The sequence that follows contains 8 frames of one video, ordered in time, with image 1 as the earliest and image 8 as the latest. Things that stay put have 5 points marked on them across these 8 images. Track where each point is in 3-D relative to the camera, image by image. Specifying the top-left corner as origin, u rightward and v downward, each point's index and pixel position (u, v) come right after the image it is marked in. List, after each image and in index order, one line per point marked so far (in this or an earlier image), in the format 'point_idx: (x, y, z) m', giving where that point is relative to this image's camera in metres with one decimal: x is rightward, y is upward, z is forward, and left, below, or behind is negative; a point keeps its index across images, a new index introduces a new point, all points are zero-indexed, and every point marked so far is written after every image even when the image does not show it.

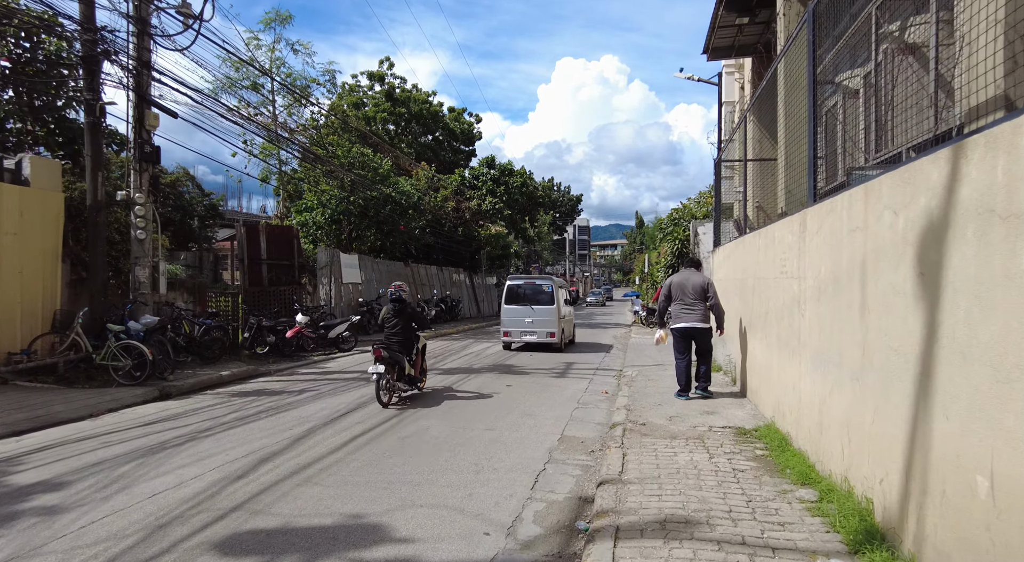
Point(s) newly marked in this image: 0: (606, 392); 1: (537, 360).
0: (+1.3, -1.5, +9.4) m
1: (+0.5, -1.6, +13.7) m
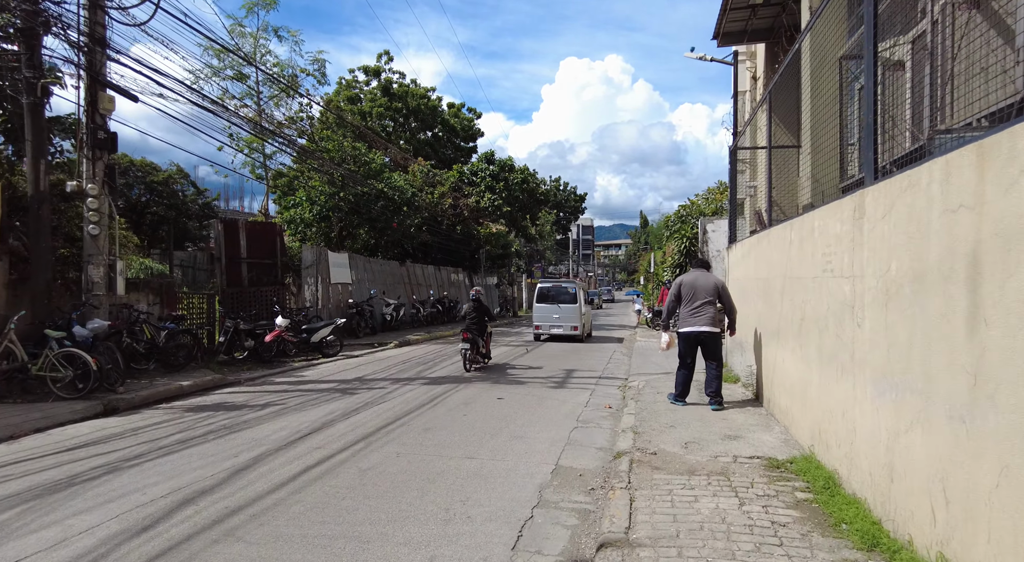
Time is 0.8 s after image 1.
0: (+1.2, -1.5, +8.3) m
1: (+0.4, -1.6, +12.6) m
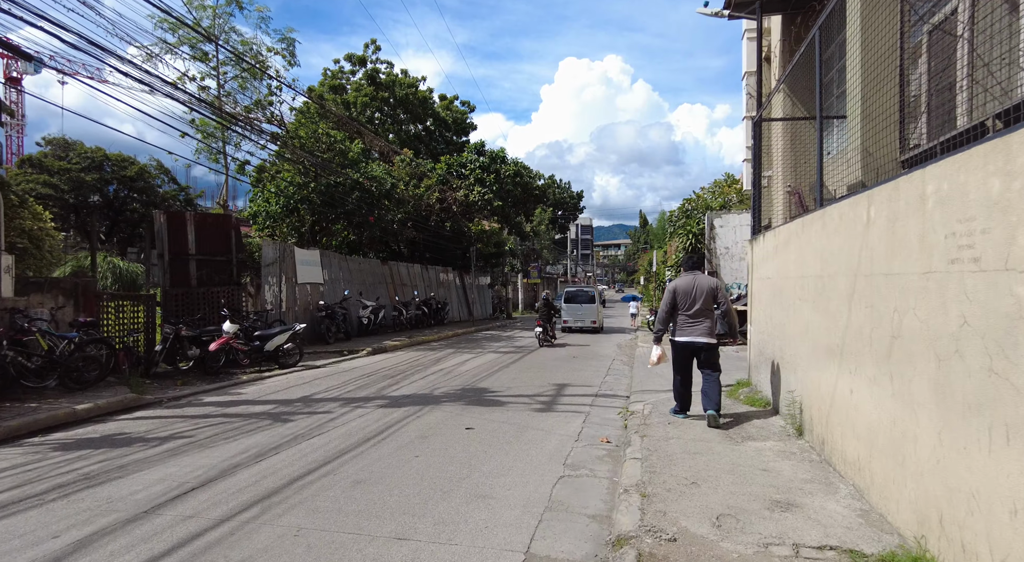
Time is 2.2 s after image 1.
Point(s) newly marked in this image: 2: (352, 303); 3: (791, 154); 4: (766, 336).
0: (+0.9, -1.5, +6.5) m
1: (+0.1, -1.6, +10.7) m
2: (-4.5, -0.6, +19.3) m
3: (+3.9, +1.8, +9.6) m
4: (+2.8, -0.6, +7.7) m
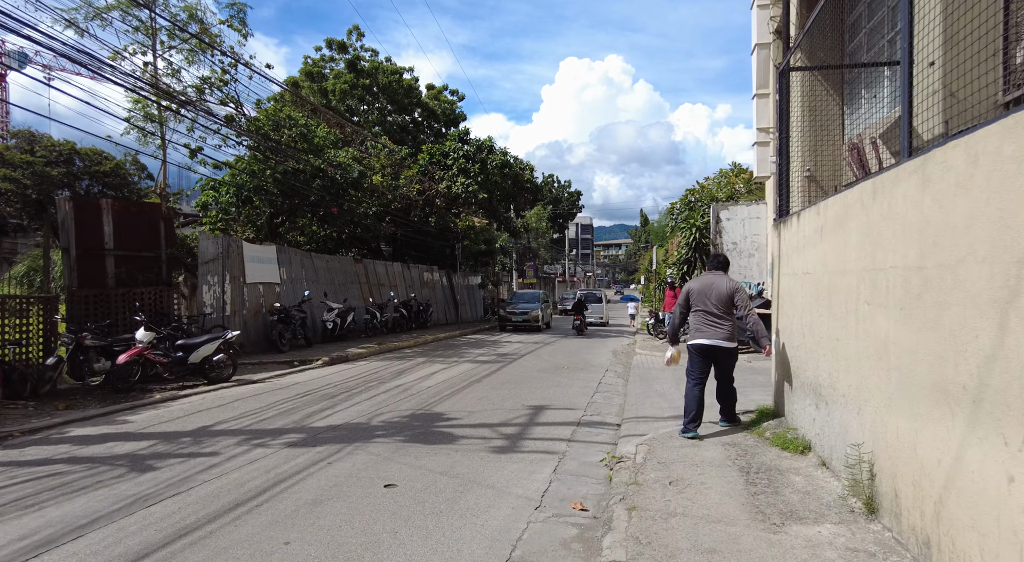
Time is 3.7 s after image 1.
0: (+0.4, -1.5, +4.5) m
1: (-0.3, -1.6, +8.7) m
2: (-4.9, -0.6, +17.3) m
3: (+3.4, +1.8, +7.6) m
4: (+2.4, -0.6, +5.7) m
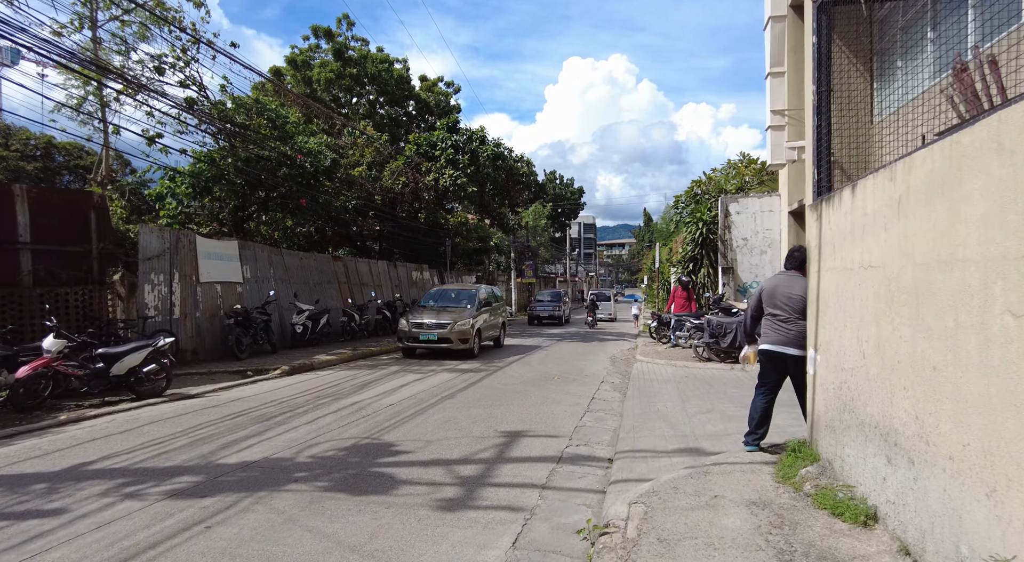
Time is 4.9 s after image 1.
0: (+0.1, -1.5, +2.9) m
1: (-0.6, -1.6, +7.2) m
2: (-5.2, -0.6, +15.7) m
3: (+3.1, +1.8, +6.0) m
4: (+2.0, -0.6, +4.1) m
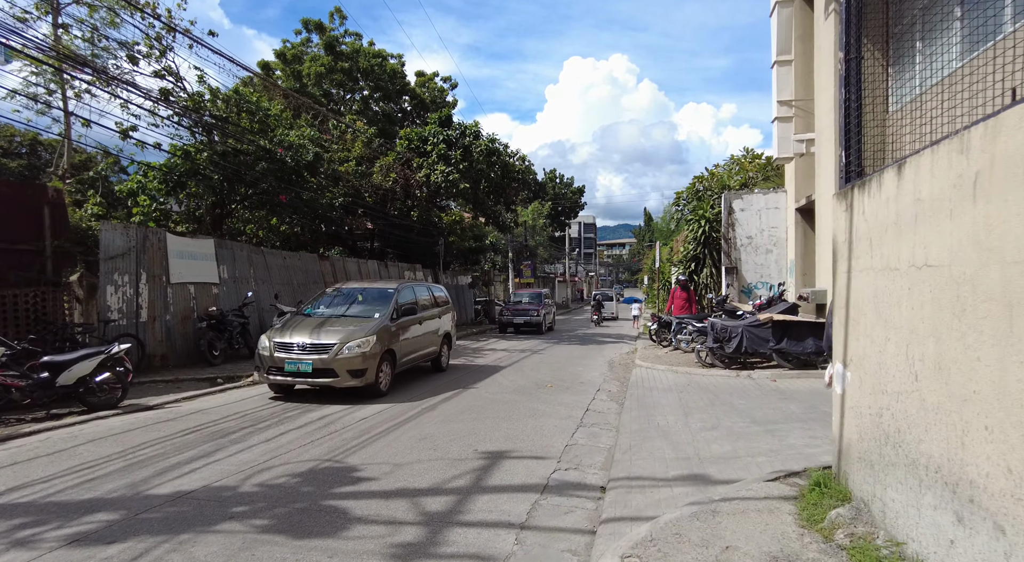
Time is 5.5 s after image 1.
0: (-0.1, -1.5, +2.1) m
1: (-0.8, -1.6, +6.3) m
2: (-5.4, -0.6, +14.9) m
3: (+2.9, +1.8, +5.2) m
4: (+1.9, -0.6, +3.3) m
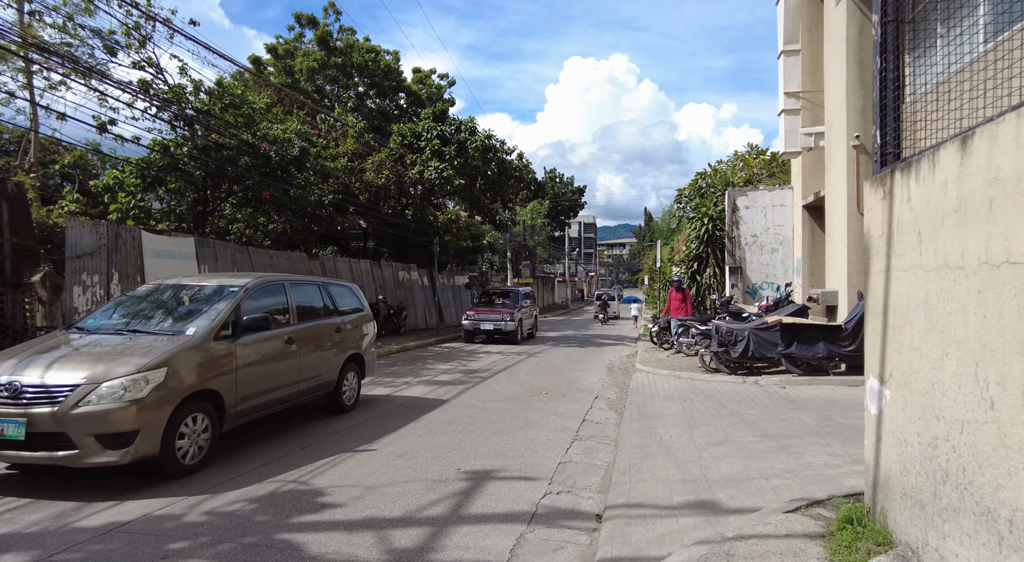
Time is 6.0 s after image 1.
0: (-0.2, -1.5, +1.5) m
1: (-0.9, -1.6, +5.7) m
2: (-5.5, -0.6, +14.3) m
3: (+2.8, +1.8, +4.5) m
4: (+1.7, -0.6, +2.6) m
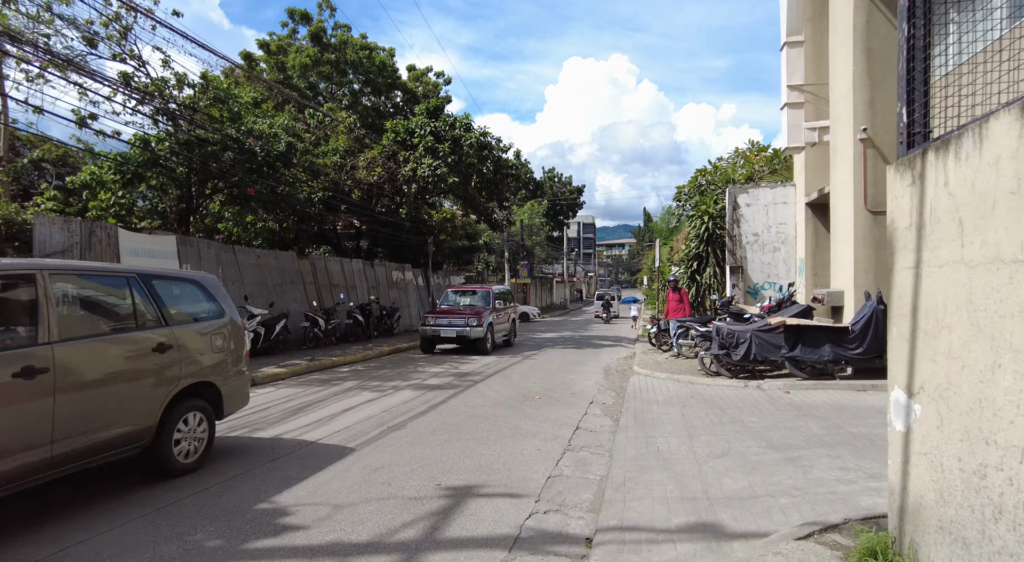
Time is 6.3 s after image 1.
0: (-0.3, -1.5, +1.0) m
1: (-1.0, -1.6, +5.2) m
2: (-5.6, -0.6, +13.8) m
3: (+2.7, +1.8, +4.1) m
4: (+1.6, -0.6, +2.2) m
